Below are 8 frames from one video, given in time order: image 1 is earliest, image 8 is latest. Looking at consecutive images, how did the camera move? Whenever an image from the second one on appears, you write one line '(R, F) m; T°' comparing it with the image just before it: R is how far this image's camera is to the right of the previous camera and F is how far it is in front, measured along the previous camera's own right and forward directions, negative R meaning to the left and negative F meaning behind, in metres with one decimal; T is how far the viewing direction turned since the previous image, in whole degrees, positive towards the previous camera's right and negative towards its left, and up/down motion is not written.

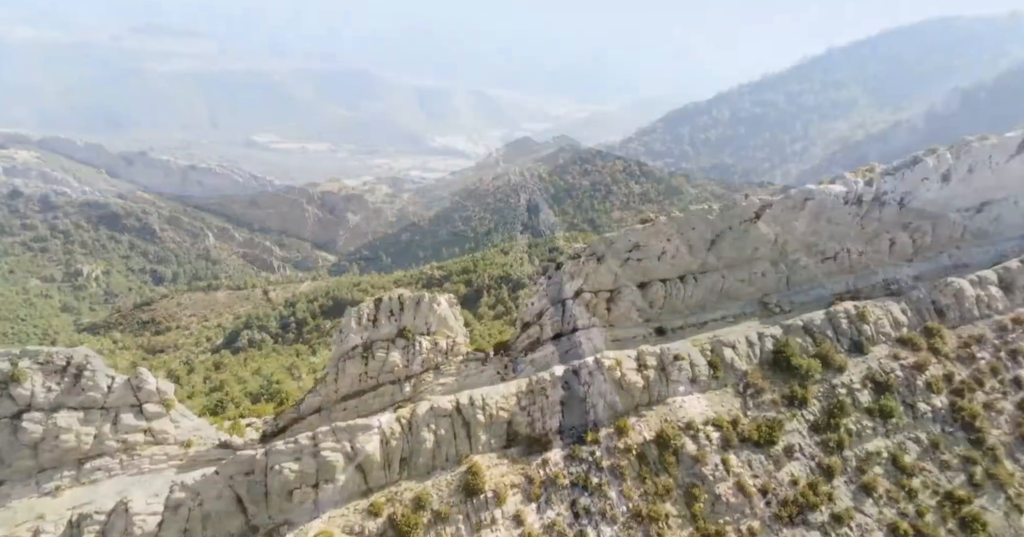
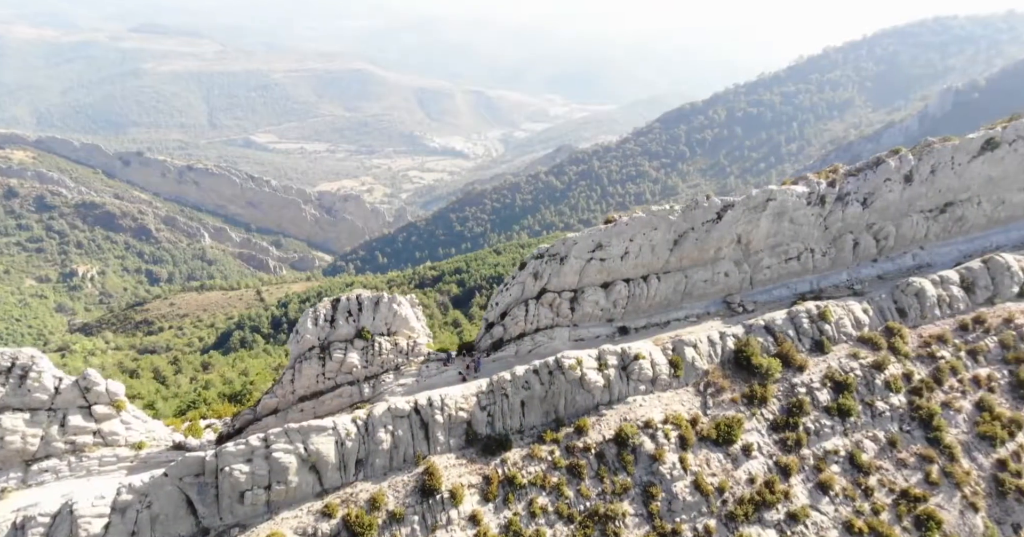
(+1.6, 0.0) m; +1°
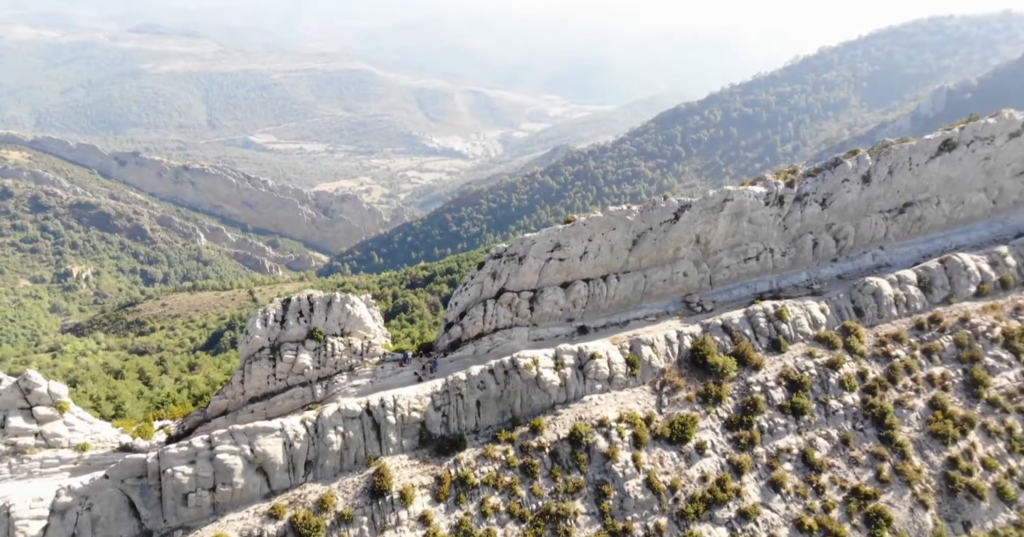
(+1.8, 0.0) m; +1°
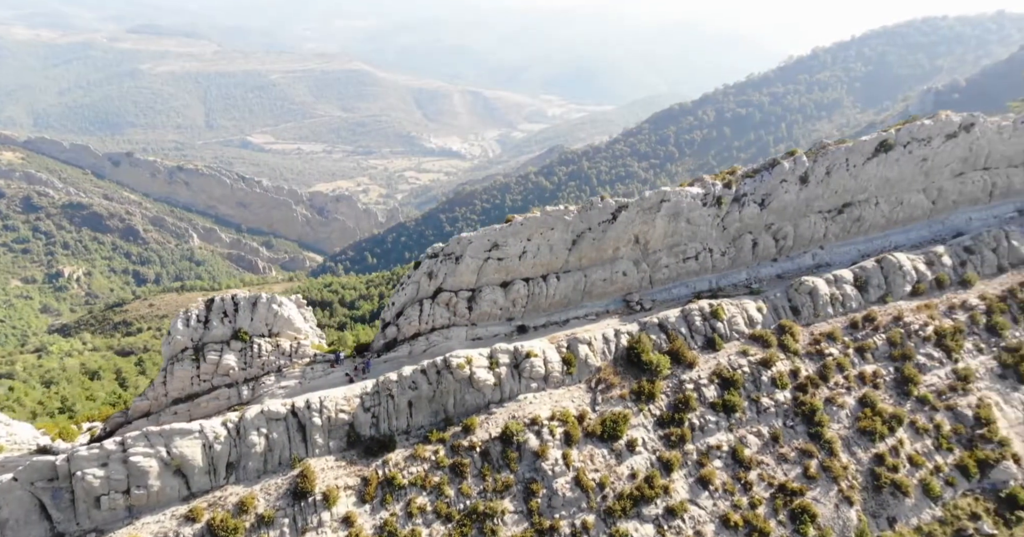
(+2.7, -0.1) m; +1°
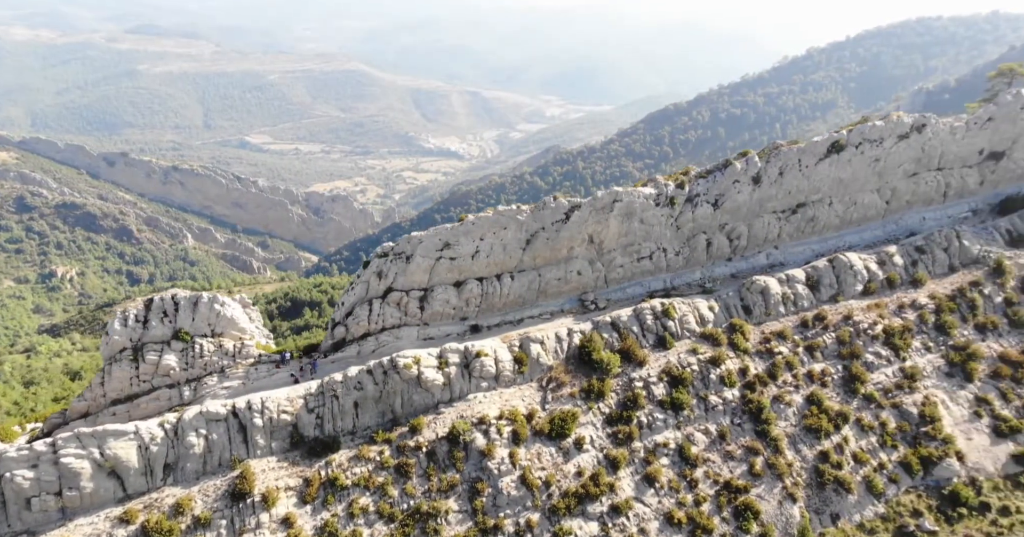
(+2.1, -0.1) m; +1°
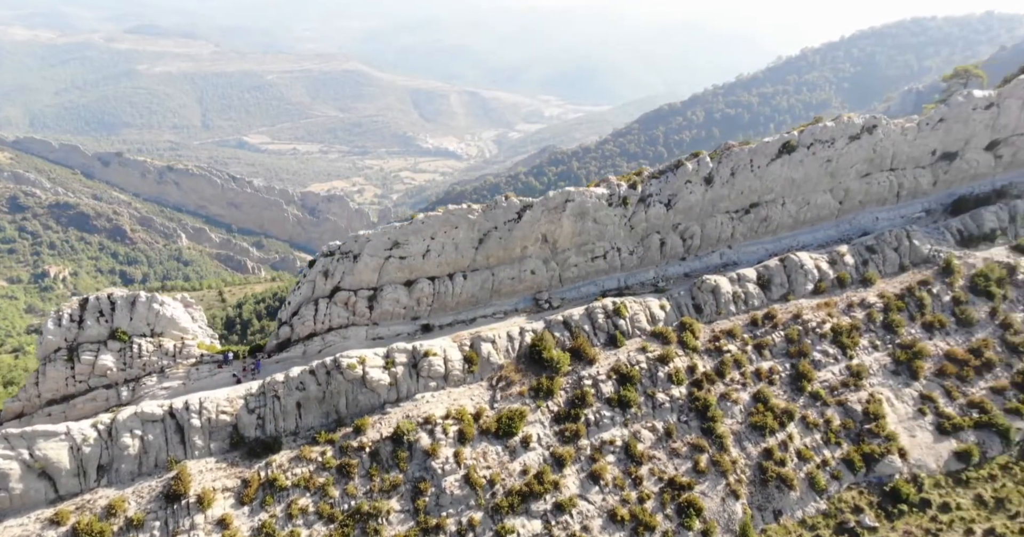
(+2.1, -0.1) m; +1°
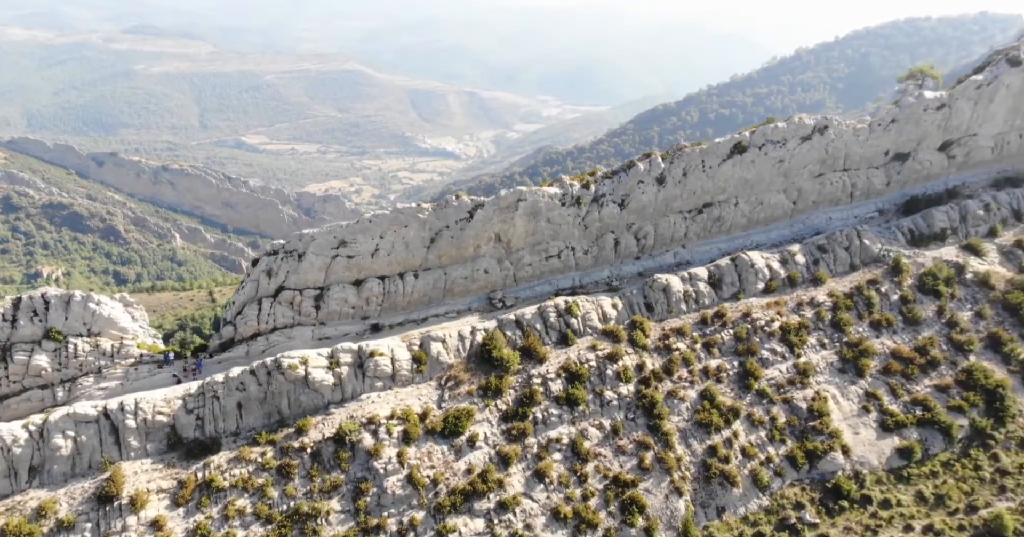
(+2.1, -0.1) m; +1°
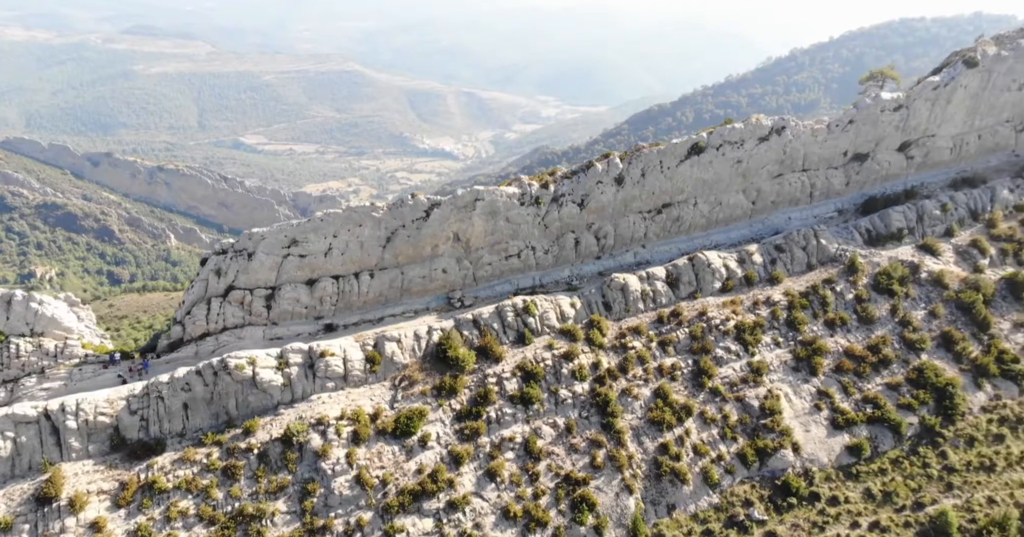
(+1.8, -0.1) m; +1°
